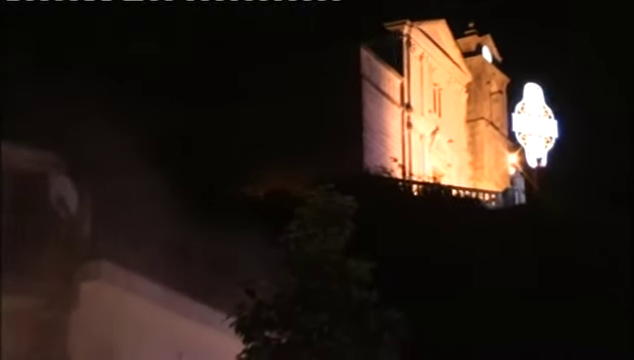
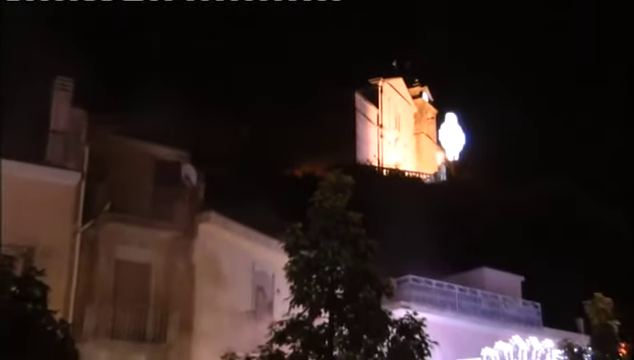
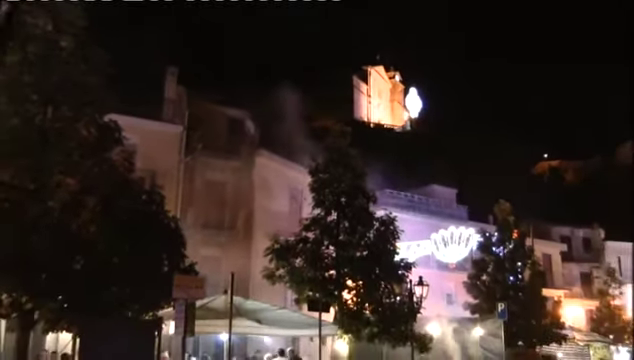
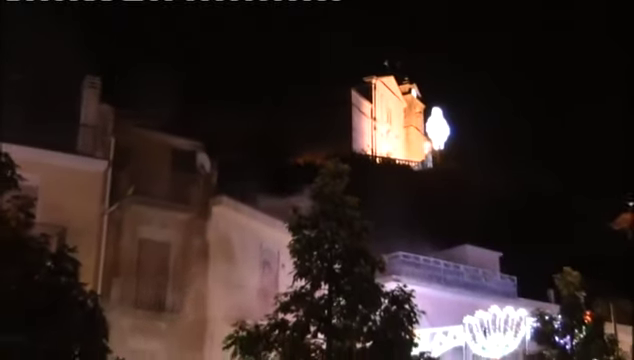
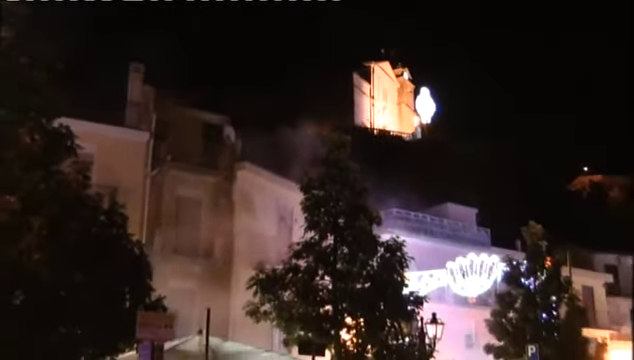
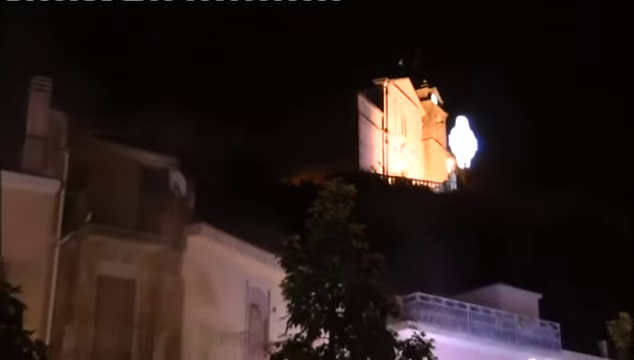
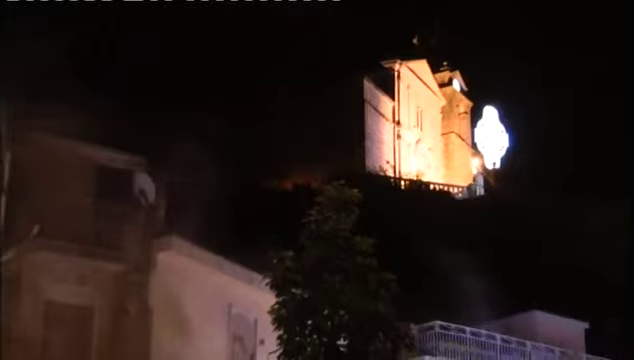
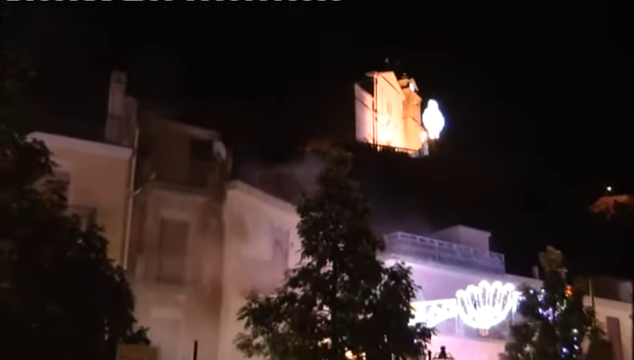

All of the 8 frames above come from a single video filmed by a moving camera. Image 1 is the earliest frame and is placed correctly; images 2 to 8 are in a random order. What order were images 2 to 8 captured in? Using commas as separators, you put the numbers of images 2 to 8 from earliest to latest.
7, 6, 2, 4, 8, 5, 3
